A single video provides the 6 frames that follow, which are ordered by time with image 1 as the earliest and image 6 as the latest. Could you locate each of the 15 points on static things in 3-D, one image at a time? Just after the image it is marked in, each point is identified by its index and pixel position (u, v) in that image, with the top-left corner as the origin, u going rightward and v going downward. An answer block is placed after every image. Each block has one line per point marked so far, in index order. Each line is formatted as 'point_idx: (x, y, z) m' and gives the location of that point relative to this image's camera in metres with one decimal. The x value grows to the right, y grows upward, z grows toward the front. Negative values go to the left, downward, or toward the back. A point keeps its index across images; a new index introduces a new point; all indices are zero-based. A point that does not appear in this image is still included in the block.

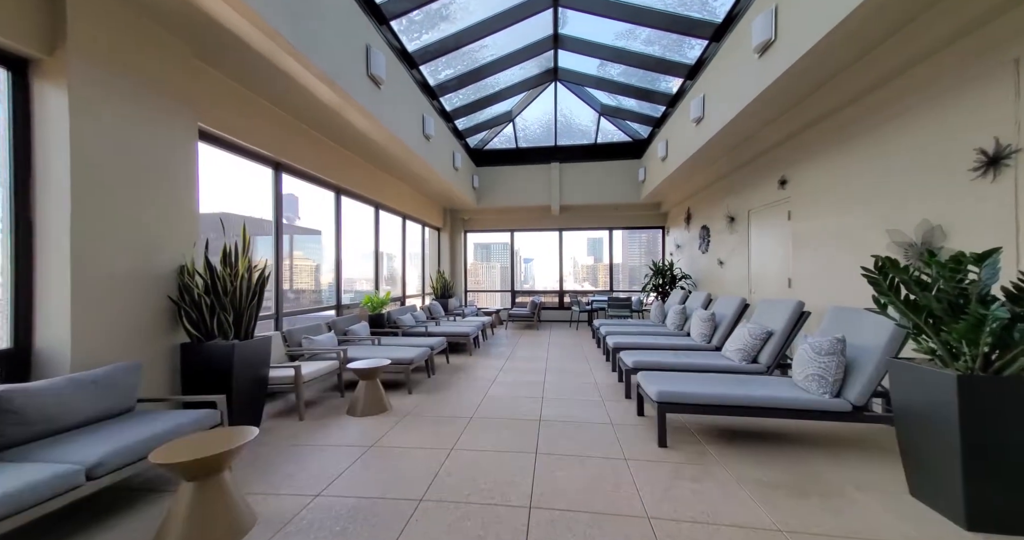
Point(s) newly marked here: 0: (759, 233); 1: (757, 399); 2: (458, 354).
0: (+3.4, +0.5, +5.4) m
1: (+1.6, -0.9, +2.6) m
2: (-0.8, -1.2, +5.7) m
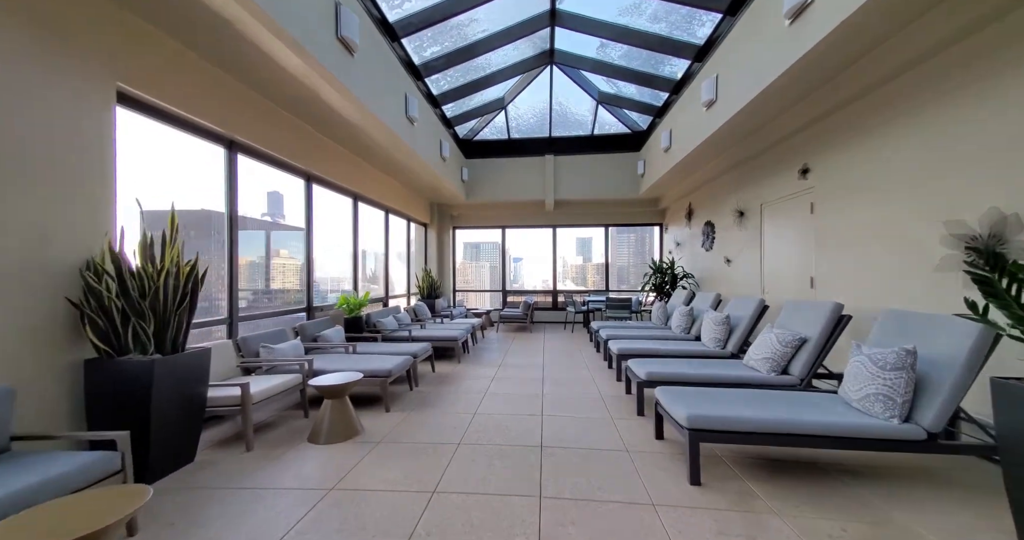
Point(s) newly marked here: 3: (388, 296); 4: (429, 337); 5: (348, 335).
0: (+3.3, +0.5, +5.0) m
1: (+1.6, -0.8, +2.1) m
2: (-0.9, -1.2, +5.2) m
3: (-2.3, -0.5, +7.2) m
4: (-1.1, -0.9, +5.2) m
5: (-2.1, -0.8, +5.0) m
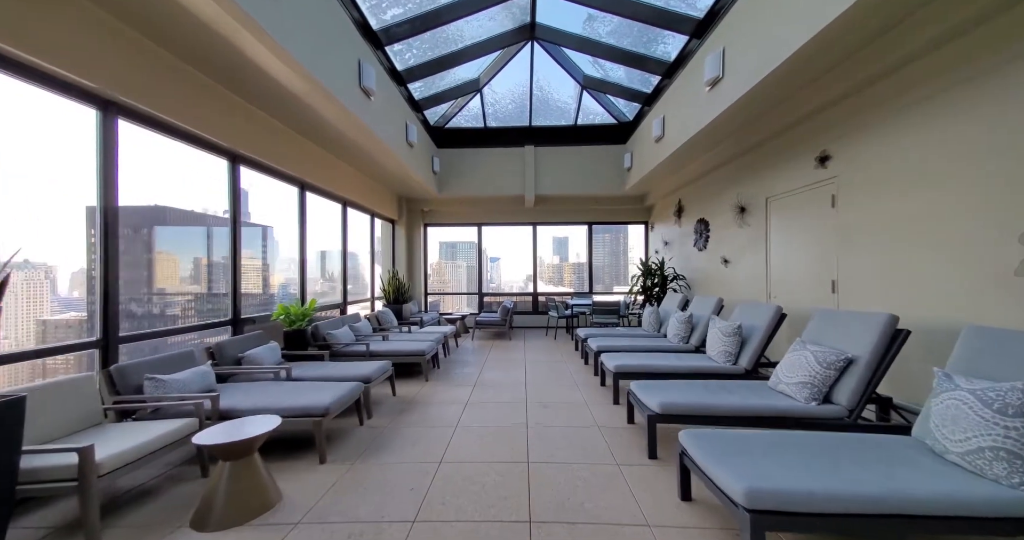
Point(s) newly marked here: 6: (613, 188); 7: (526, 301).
0: (+3.1, +0.5, +4.5) m
1: (+1.5, -0.9, +1.5) m
2: (-1.2, -1.2, +4.4) m
3: (-2.7, -0.5, +6.3) m
4: (-1.4, -0.9, +4.4) m
5: (-2.3, -0.9, +4.1) m
6: (+2.0, +1.6, +7.7) m
7: (+0.3, -0.7, +9.0) m
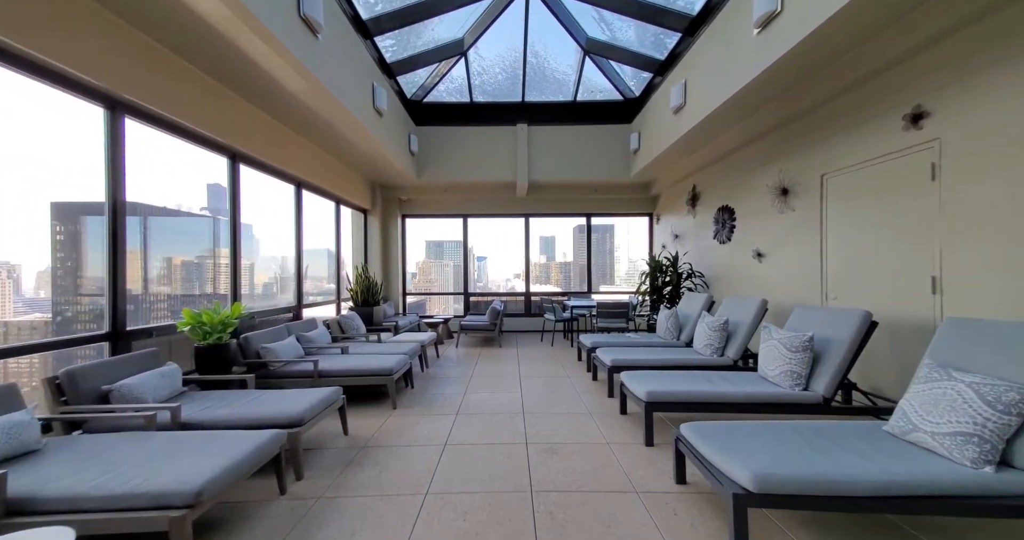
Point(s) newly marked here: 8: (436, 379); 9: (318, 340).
0: (+3.0, +0.6, +3.6) m
1: (+1.5, -0.8, +0.5) m
2: (-1.2, -1.2, +3.4) m
3: (-2.8, -0.4, +5.2) m
4: (-1.4, -0.9, +3.4) m
5: (-2.4, -0.8, +3.1) m
6: (+1.8, +1.7, +6.8) m
7: (+0.1, -0.6, +8.1) m
8: (-0.8, -1.2, +4.3) m
9: (-2.0, -0.7, +4.1) m
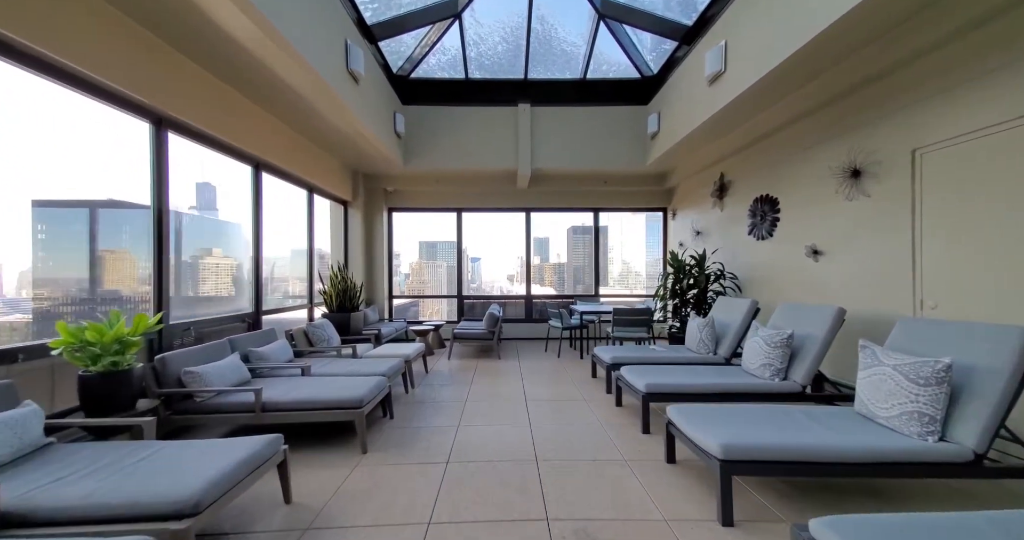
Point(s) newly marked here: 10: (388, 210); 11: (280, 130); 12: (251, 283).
0: (+3.0, +0.6, +2.8) m
1: (+1.6, -0.8, -0.2) m
2: (-1.2, -1.2, +2.6) m
3: (-2.8, -0.4, +4.3) m
4: (-1.4, -0.9, +2.5) m
5: (-2.3, -0.8, +2.2) m
6: (+1.8, +1.7, +6.0) m
7: (+0.1, -0.7, +7.2) m
8: (-0.8, -1.2, +3.5) m
9: (-2.0, -0.7, +3.3) m
10: (-2.3, +1.1, +7.1) m
11: (-2.7, +1.6, +4.4) m
12: (-2.8, -0.1, +4.3) m
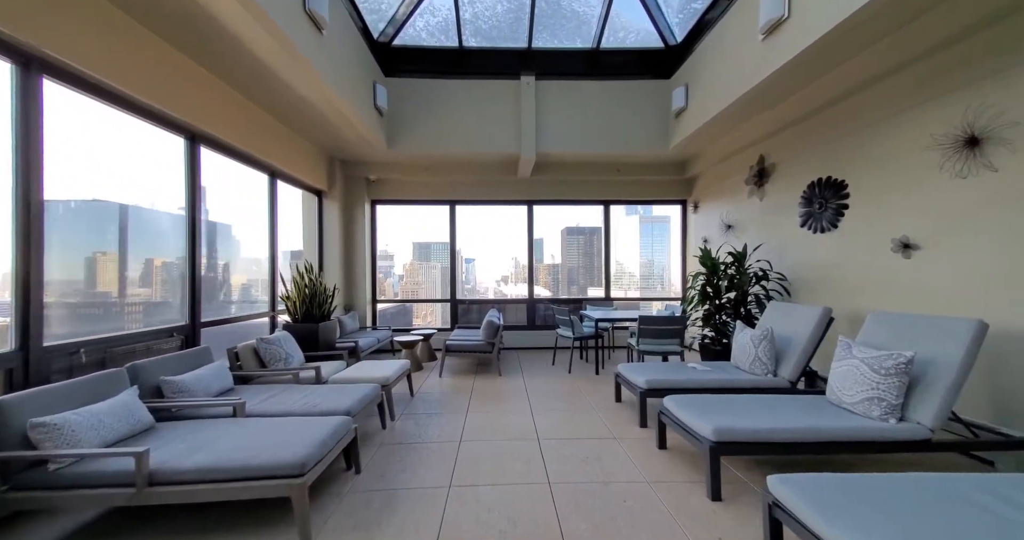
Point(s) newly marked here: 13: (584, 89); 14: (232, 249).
0: (+3.1, +0.6, +2.0) m
1: (+1.8, -0.8, -1.1) m
2: (-1.1, -1.2, +1.7) m
3: (-2.7, -0.4, +3.5) m
4: (-1.3, -0.9, +1.7) m
5: (-2.2, -0.8, +1.3) m
6: (+1.8, +1.7, +5.2) m
7: (+0.1, -0.7, +6.4) m
8: (-0.7, -1.2, +2.7) m
9: (-1.9, -0.7, +2.4) m
10: (-2.3, +1.1, +6.3) m
11: (-2.6, +1.6, +3.6) m
12: (-2.8, -0.1, +3.4) m
13: (+0.9, +2.4, +5.2) m
14: (-2.8, +0.2, +3.9) m
